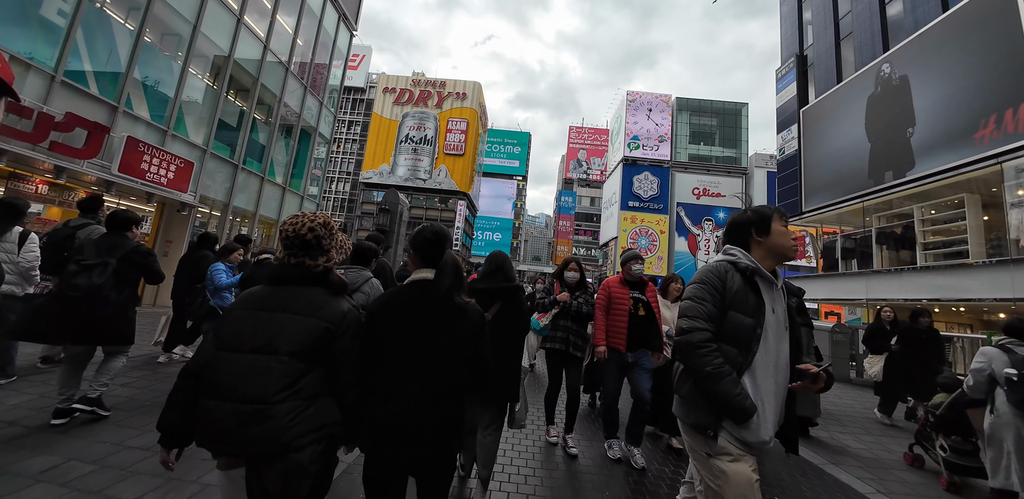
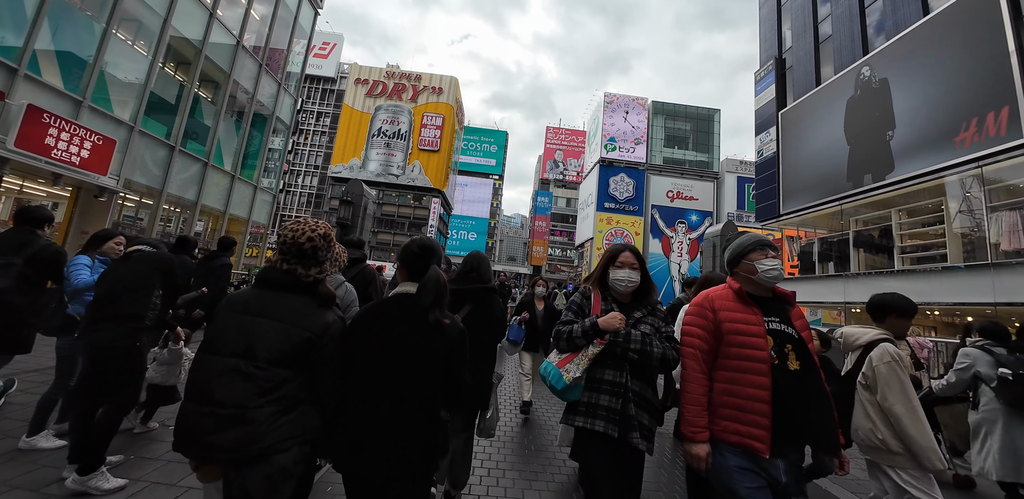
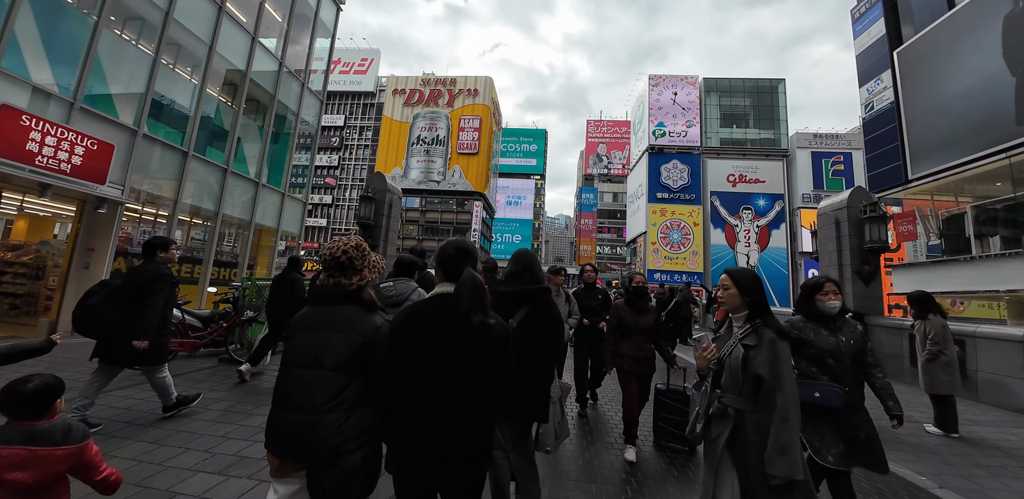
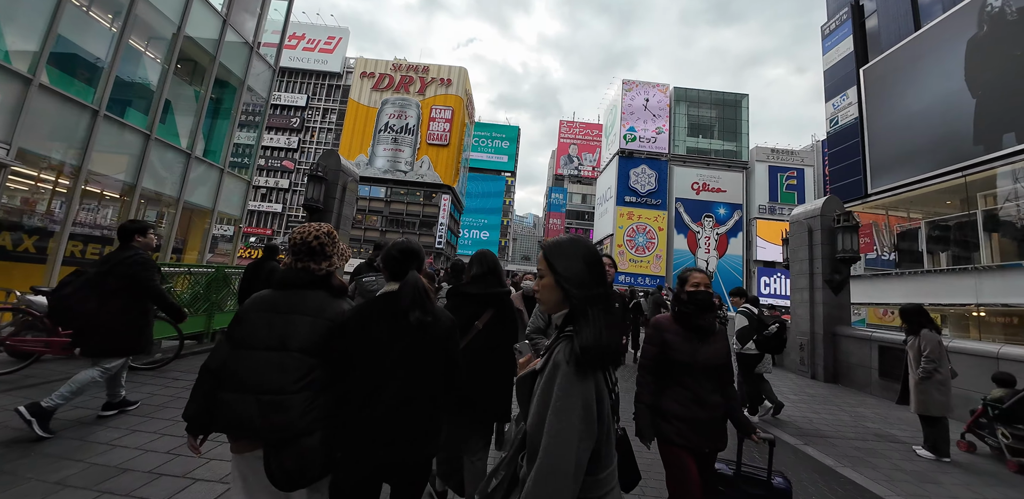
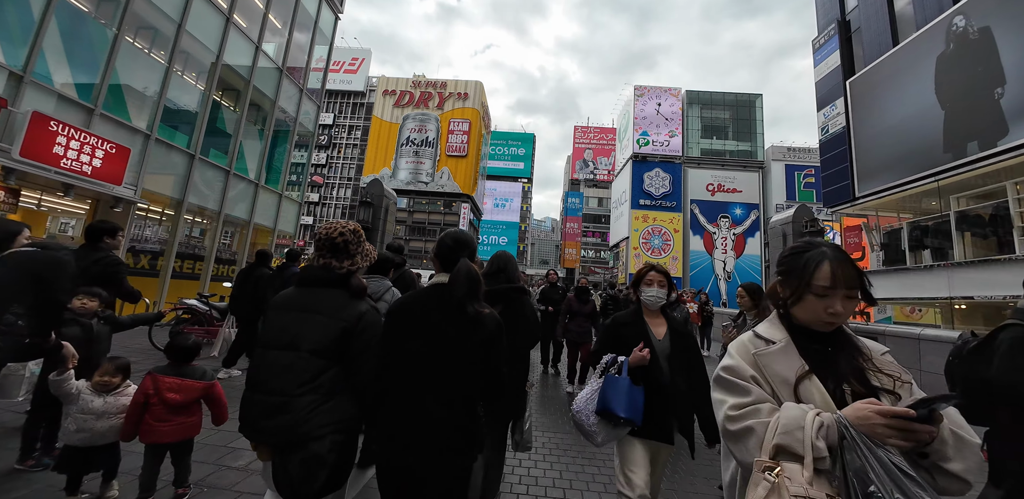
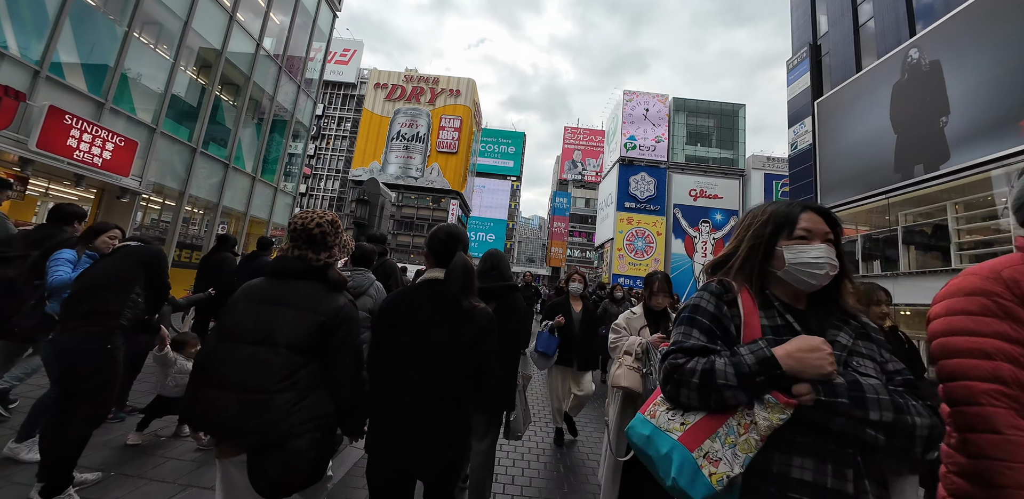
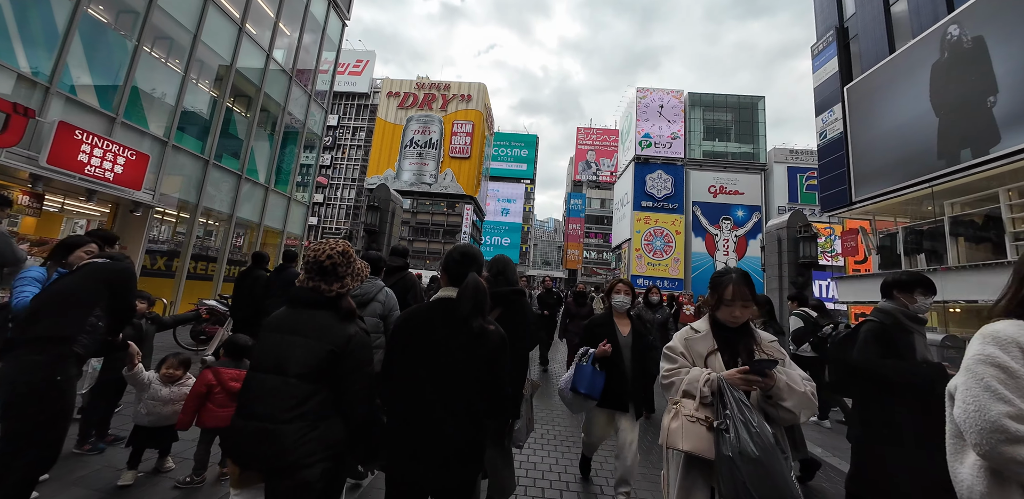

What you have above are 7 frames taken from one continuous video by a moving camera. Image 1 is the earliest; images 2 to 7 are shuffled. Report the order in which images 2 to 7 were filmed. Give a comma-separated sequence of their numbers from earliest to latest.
2, 6, 7, 5, 3, 4
